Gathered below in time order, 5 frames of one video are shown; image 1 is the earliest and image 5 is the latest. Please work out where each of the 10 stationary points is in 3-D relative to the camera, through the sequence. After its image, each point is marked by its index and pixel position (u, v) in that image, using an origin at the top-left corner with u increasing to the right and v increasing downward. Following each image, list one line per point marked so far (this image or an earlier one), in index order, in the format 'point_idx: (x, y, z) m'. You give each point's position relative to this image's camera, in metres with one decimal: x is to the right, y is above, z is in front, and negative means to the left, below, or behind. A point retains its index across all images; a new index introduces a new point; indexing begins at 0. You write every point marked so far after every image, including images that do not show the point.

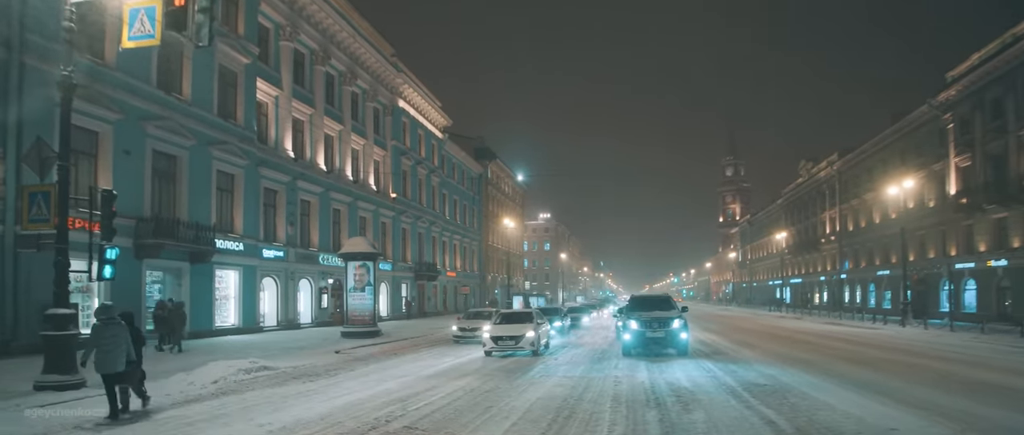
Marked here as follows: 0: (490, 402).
0: (-0.3, -2.8, +11.4) m
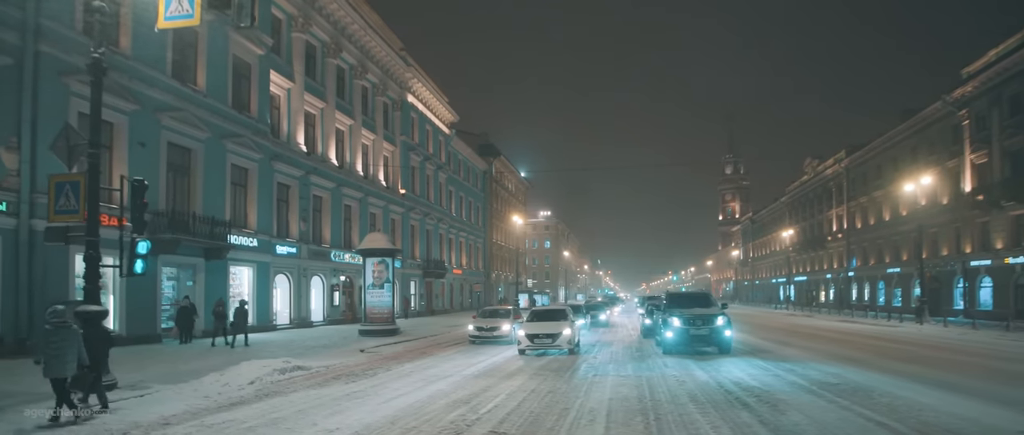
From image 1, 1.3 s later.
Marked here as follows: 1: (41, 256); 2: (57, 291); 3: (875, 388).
0: (+0.8, -2.7, +10.7) m
1: (-12.5, -1.0, +19.5) m
2: (-12.4, -2.0, +19.9) m
3: (+6.0, -2.8, +12.1) m
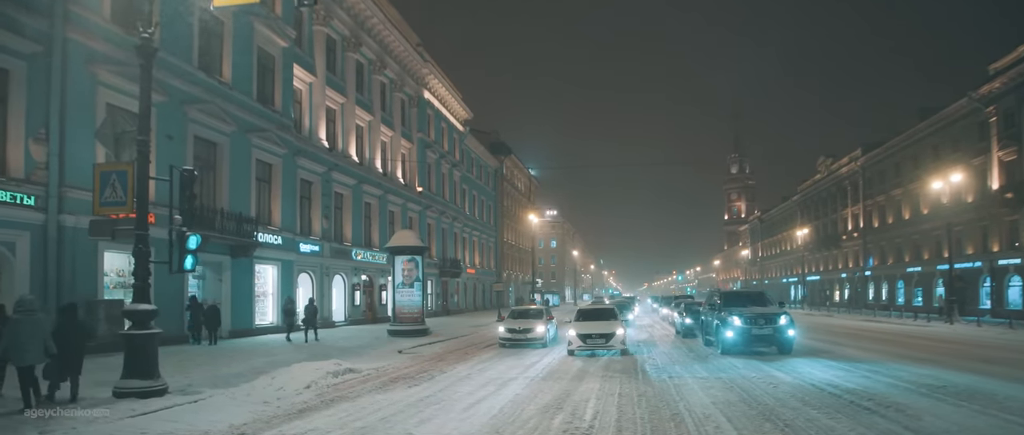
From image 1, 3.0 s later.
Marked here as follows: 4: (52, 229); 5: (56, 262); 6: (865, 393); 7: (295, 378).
0: (+2.1, -2.5, +9.8) m
1: (-11.2, -0.8, +18.6) m
2: (-11.1, -1.9, +19.1) m
3: (+7.3, -2.6, +11.2) m
4: (-11.3, -0.3, +18.1) m
5: (-11.4, -1.1, +18.3) m
6: (+5.3, -2.7, +11.1) m
7: (-4.1, -3.0, +13.9) m
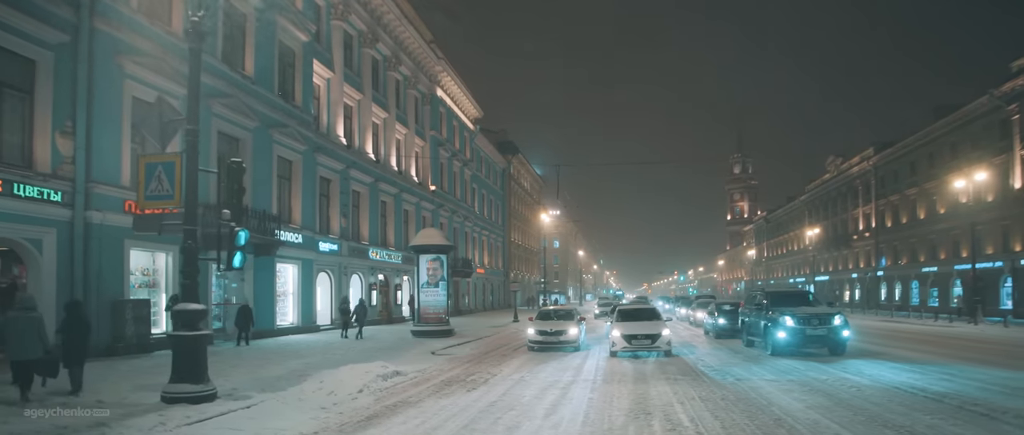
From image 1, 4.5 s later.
0: (+3.2, -2.5, +9.2) m
1: (-10.1, -0.7, +17.9) m
2: (-10.0, -1.8, +18.4) m
3: (+8.4, -2.6, +10.6) m
4: (-10.3, -0.2, +17.4) m
5: (-10.3, -1.0, +17.6) m
6: (+6.4, -2.6, +10.5) m
7: (-3.0, -2.9, +13.2) m
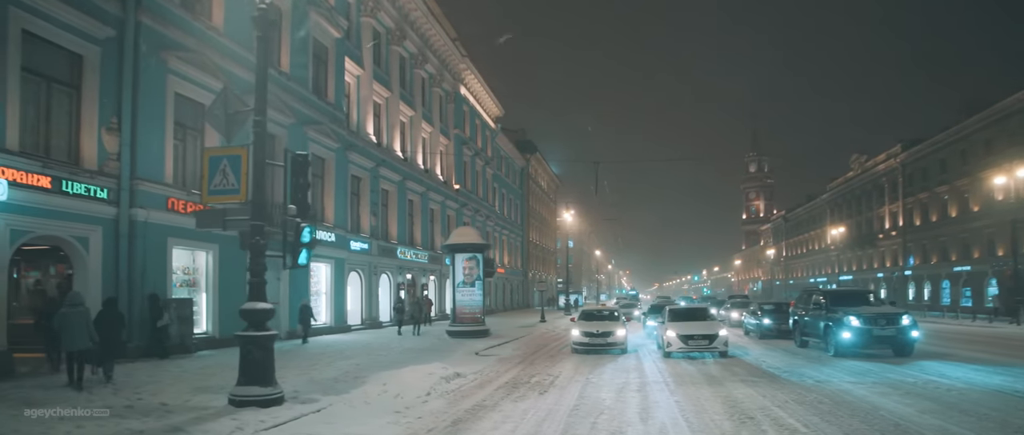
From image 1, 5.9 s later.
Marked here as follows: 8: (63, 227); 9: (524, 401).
0: (+4.3, -2.4, +8.6) m
1: (-8.8, -0.7, +17.6) m
2: (-8.7, -1.7, +18.0) m
3: (+9.6, -2.5, +10.0) m
4: (-9.0, -0.1, +17.0) m
5: (-9.0, -1.0, +17.3) m
6: (+7.6, -2.5, +9.9) m
7: (-1.8, -2.9, +12.8) m
8: (-9.4, -0.2, +15.3) m
9: (+0.2, -2.8, +11.1) m
